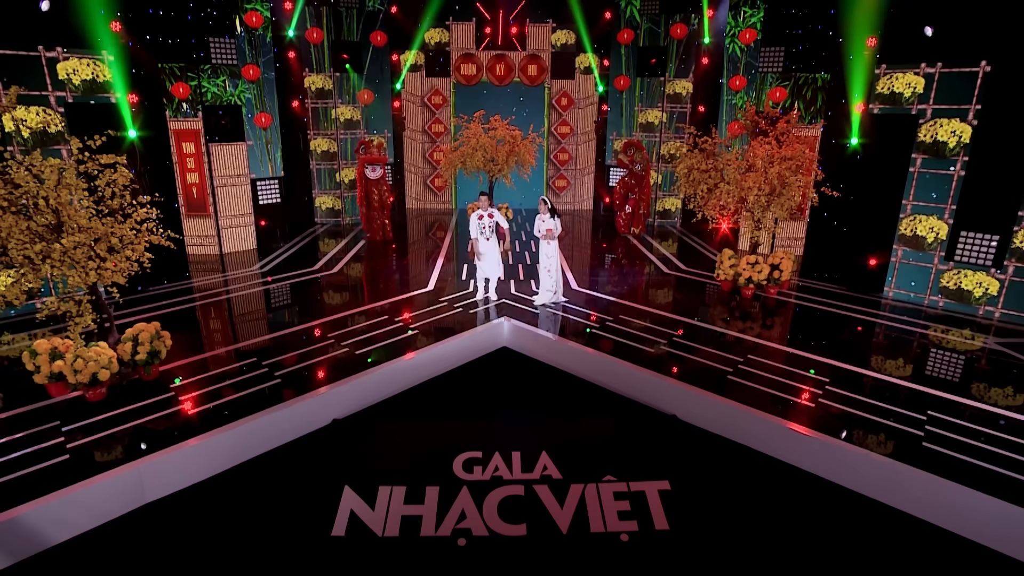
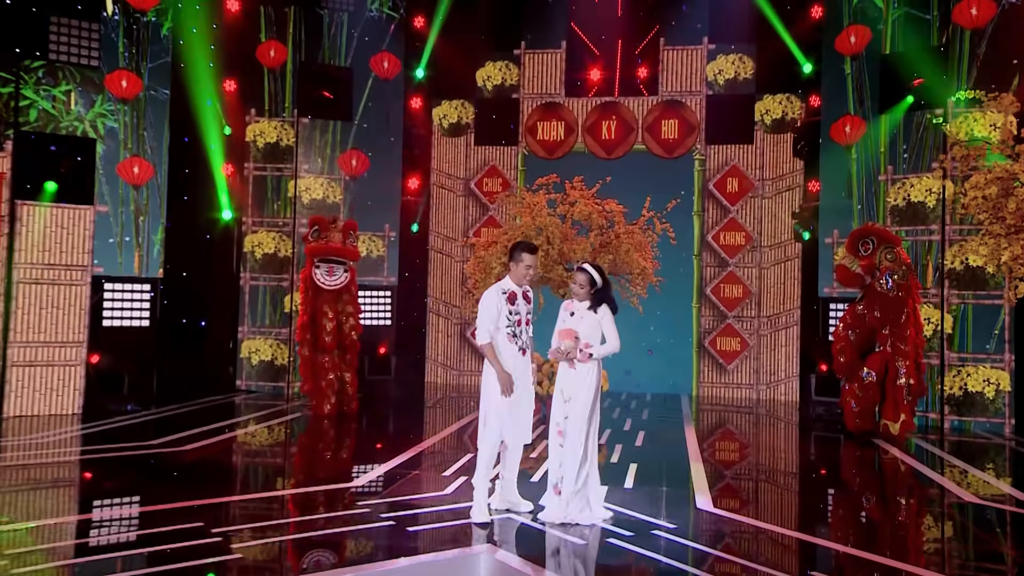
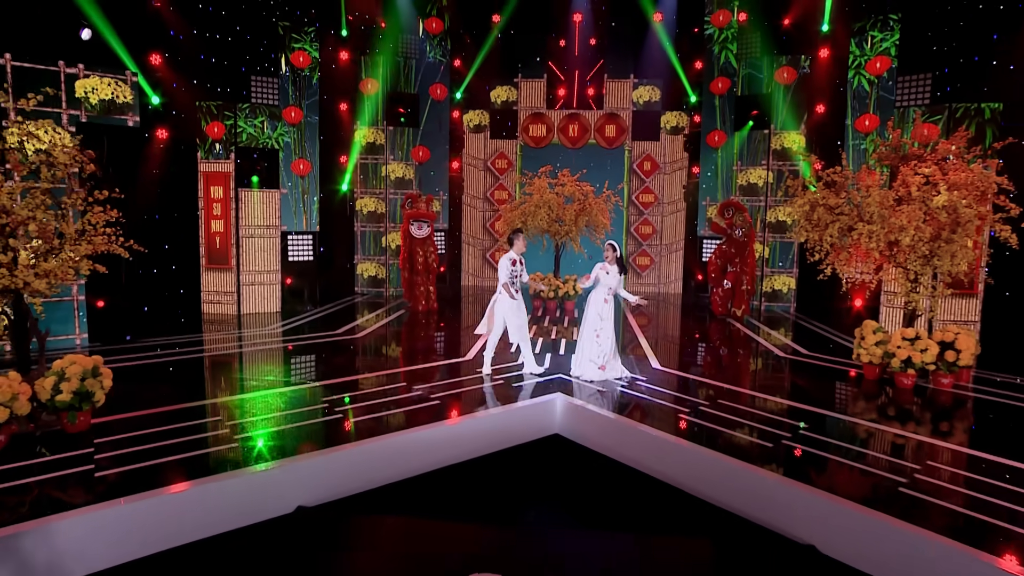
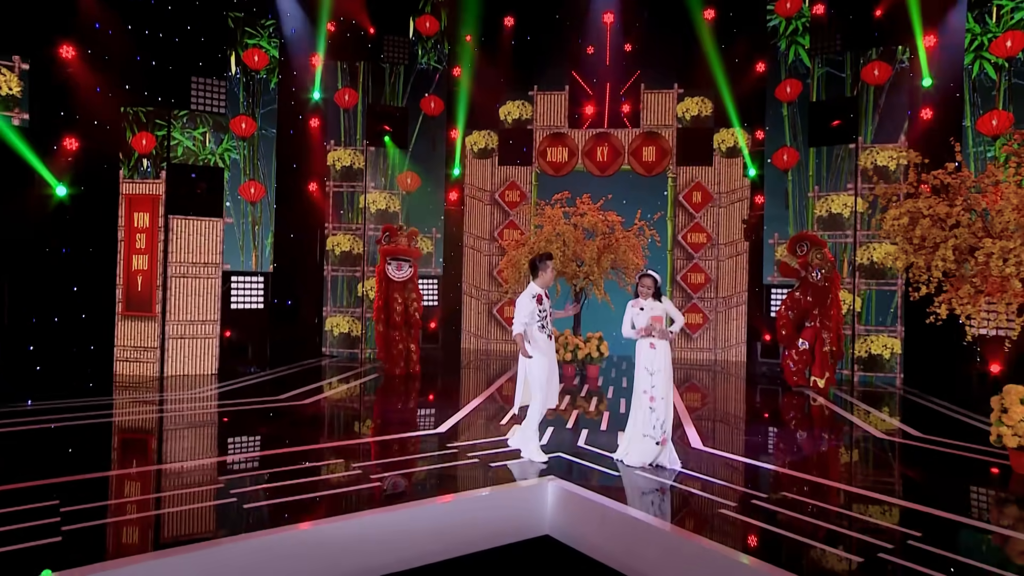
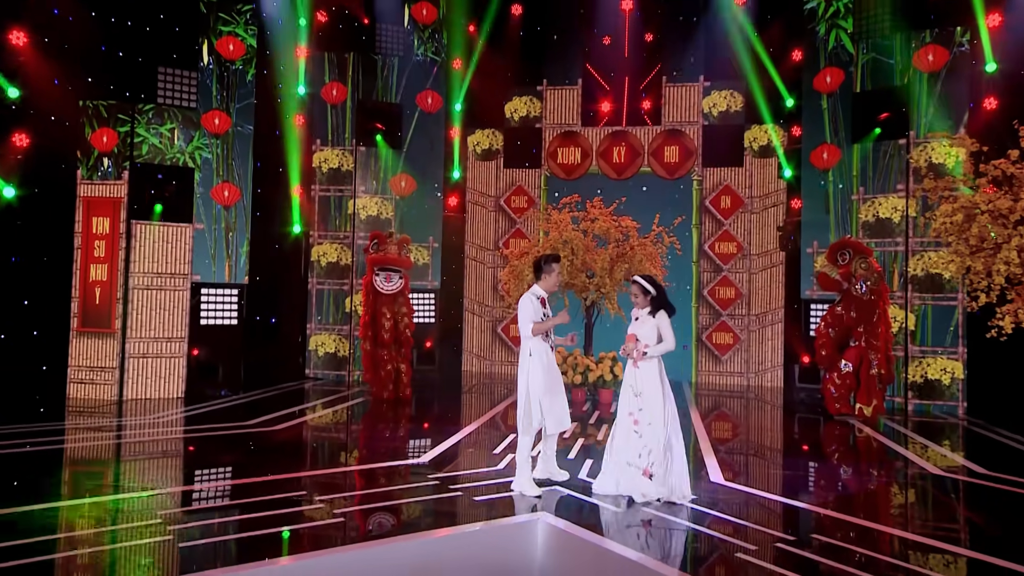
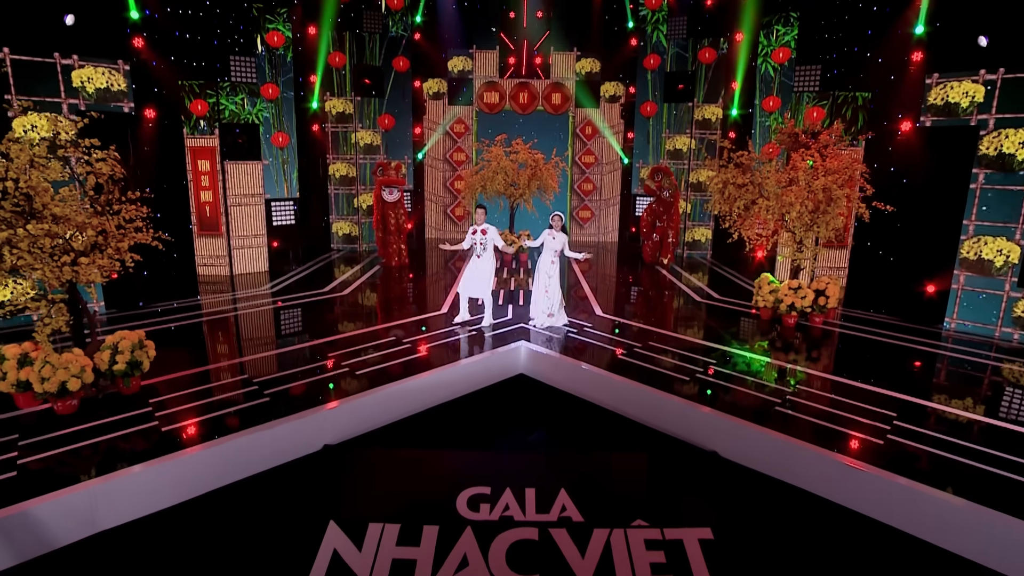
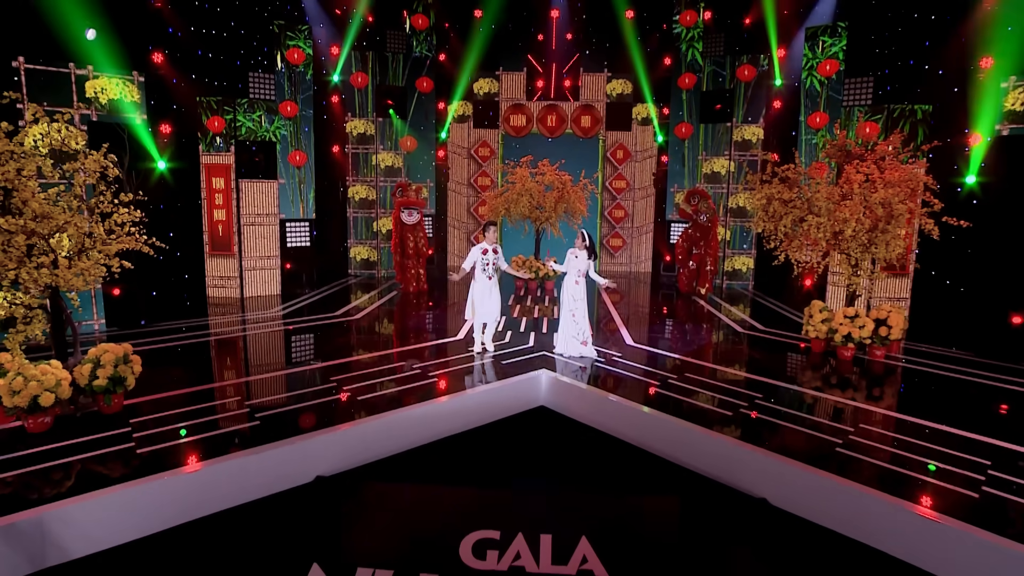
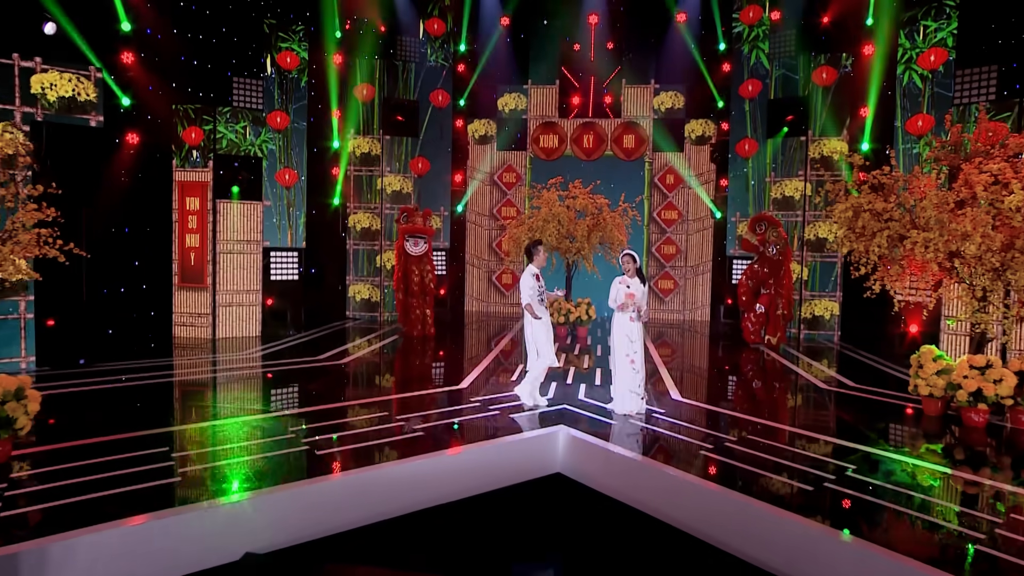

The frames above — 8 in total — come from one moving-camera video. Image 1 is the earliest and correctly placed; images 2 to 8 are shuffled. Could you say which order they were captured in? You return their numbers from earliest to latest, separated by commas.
6, 7, 3, 8, 4, 5, 2
